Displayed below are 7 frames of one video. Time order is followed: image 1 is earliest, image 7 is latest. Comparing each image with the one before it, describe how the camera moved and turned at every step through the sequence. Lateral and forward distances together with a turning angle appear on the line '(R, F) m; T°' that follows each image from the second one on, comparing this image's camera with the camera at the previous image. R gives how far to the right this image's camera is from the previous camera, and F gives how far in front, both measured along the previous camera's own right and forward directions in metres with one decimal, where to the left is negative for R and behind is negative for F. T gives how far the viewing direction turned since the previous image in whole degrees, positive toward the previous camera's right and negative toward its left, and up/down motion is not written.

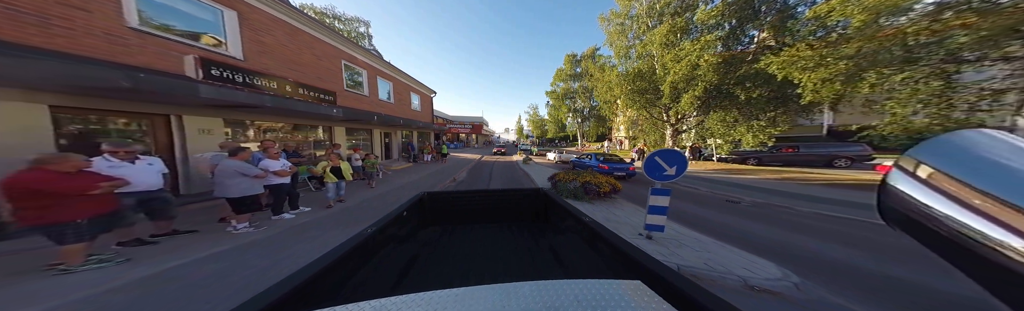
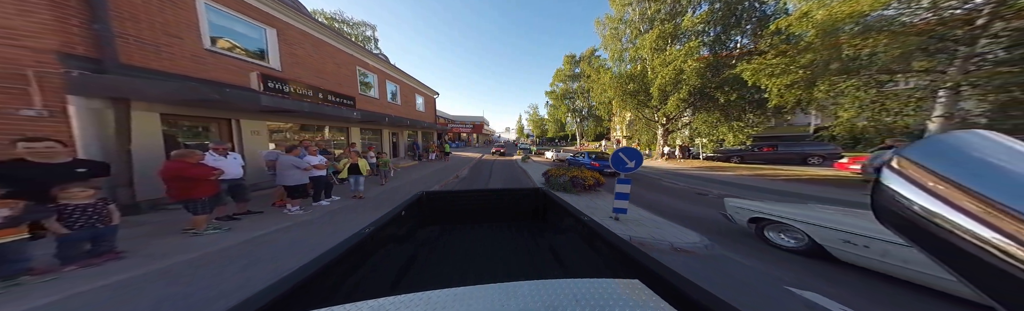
(+0.2, -1.0) m; -1°
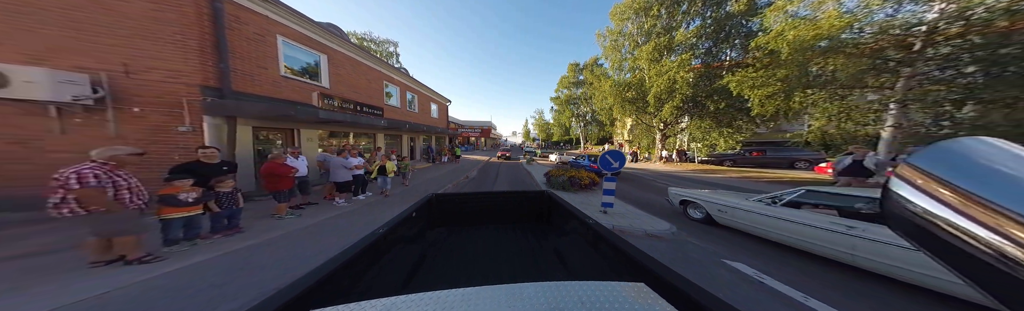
(0.0, -1.2) m; -2°
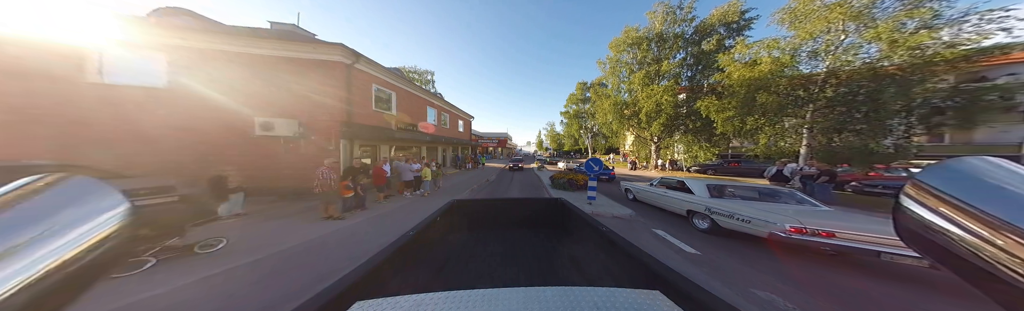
(-0.2, -2.8) m; -4°
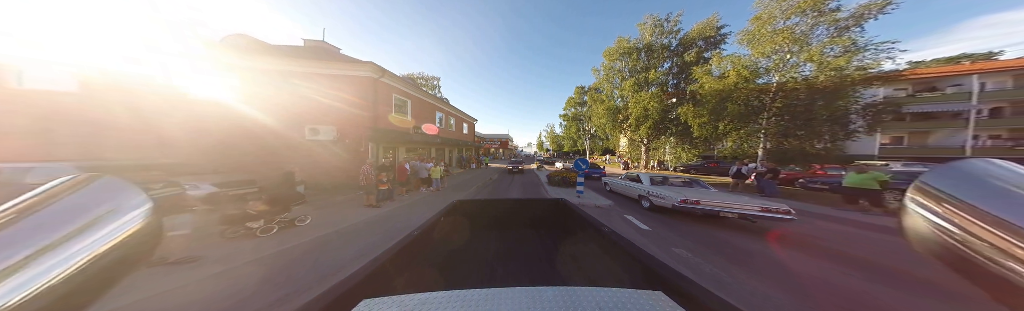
(0.0, -1.4) m; 0°
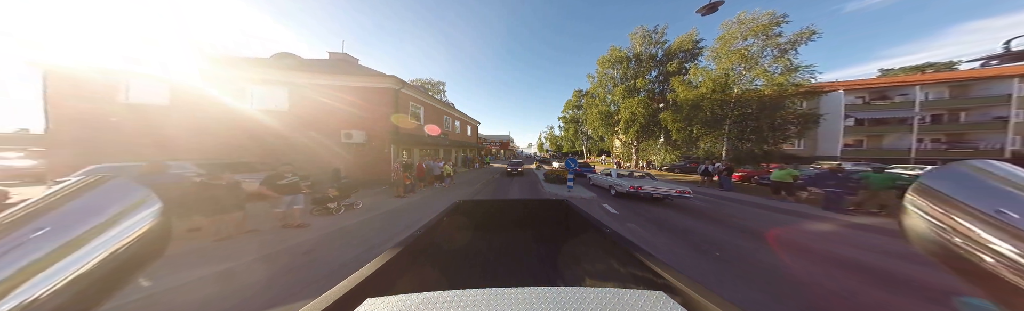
(0.0, -1.6) m; 0°
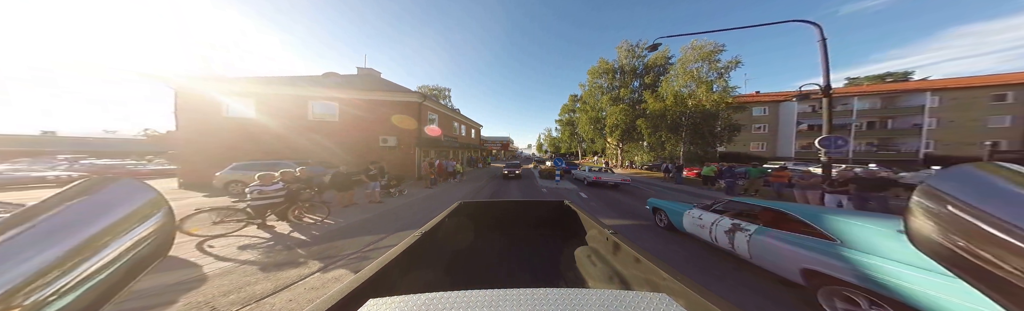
(0.0, -2.5) m; 0°
